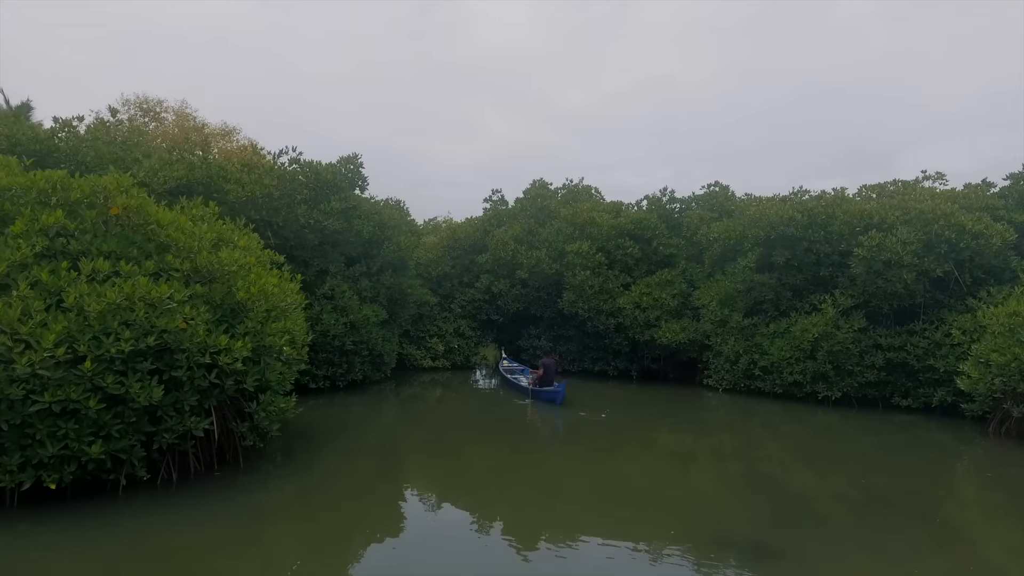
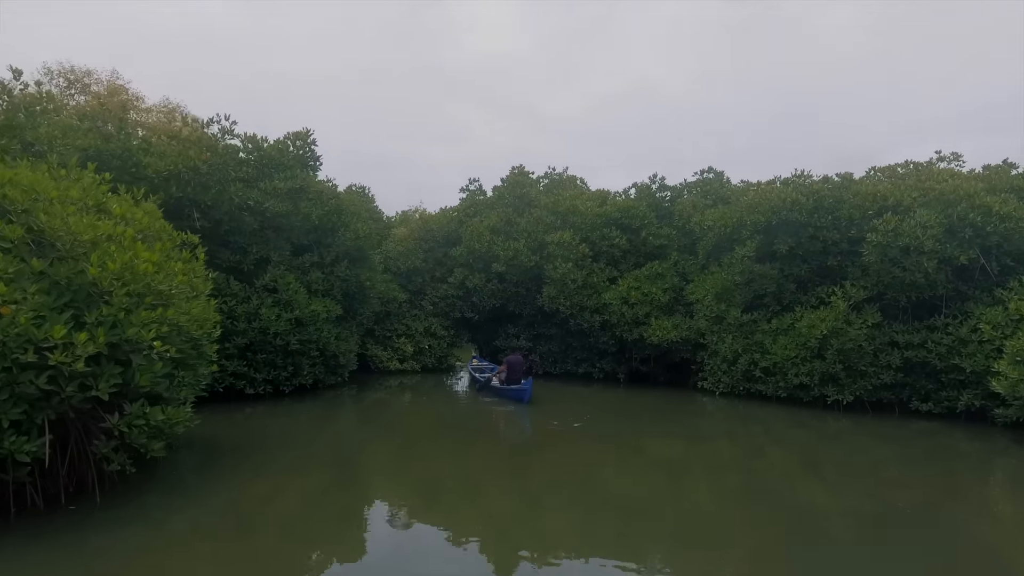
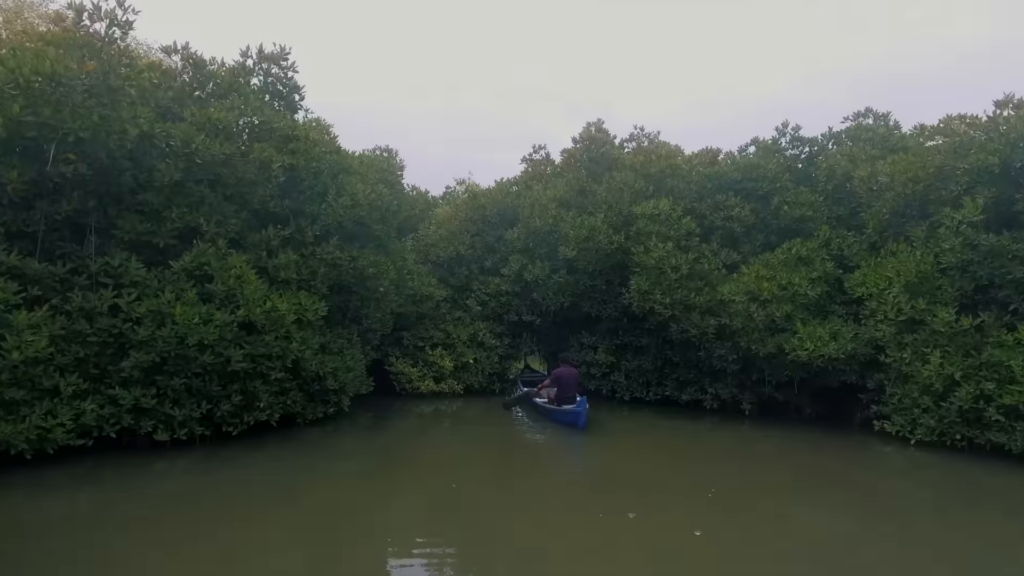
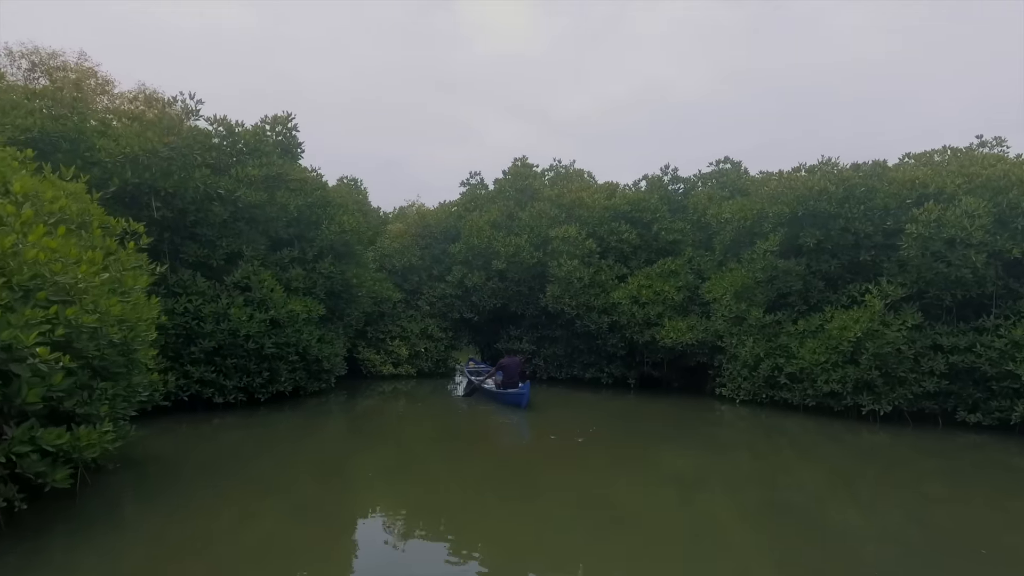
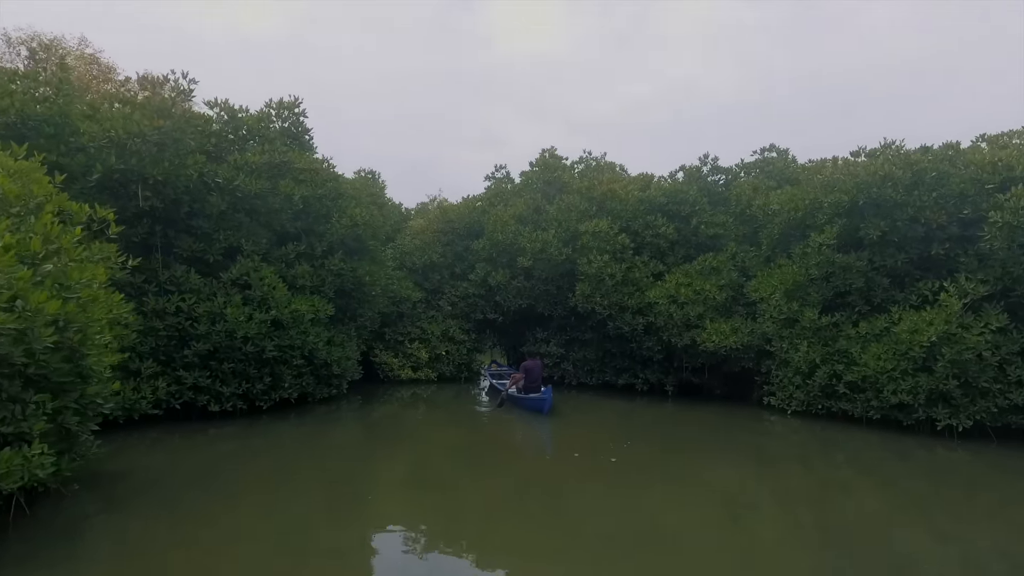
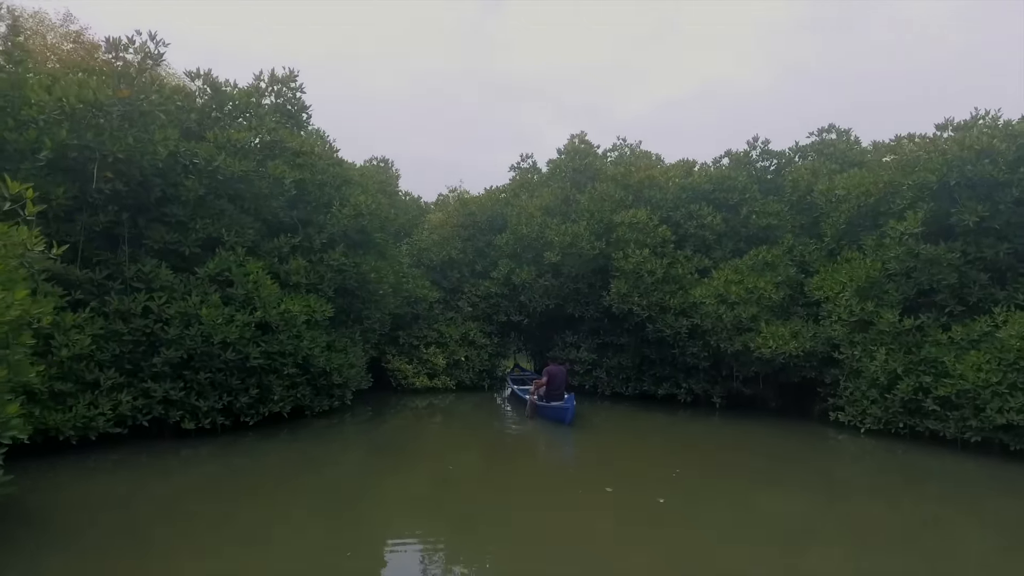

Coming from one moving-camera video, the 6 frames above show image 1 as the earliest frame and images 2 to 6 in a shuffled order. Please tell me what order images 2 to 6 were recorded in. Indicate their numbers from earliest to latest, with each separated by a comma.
2, 4, 5, 6, 3
